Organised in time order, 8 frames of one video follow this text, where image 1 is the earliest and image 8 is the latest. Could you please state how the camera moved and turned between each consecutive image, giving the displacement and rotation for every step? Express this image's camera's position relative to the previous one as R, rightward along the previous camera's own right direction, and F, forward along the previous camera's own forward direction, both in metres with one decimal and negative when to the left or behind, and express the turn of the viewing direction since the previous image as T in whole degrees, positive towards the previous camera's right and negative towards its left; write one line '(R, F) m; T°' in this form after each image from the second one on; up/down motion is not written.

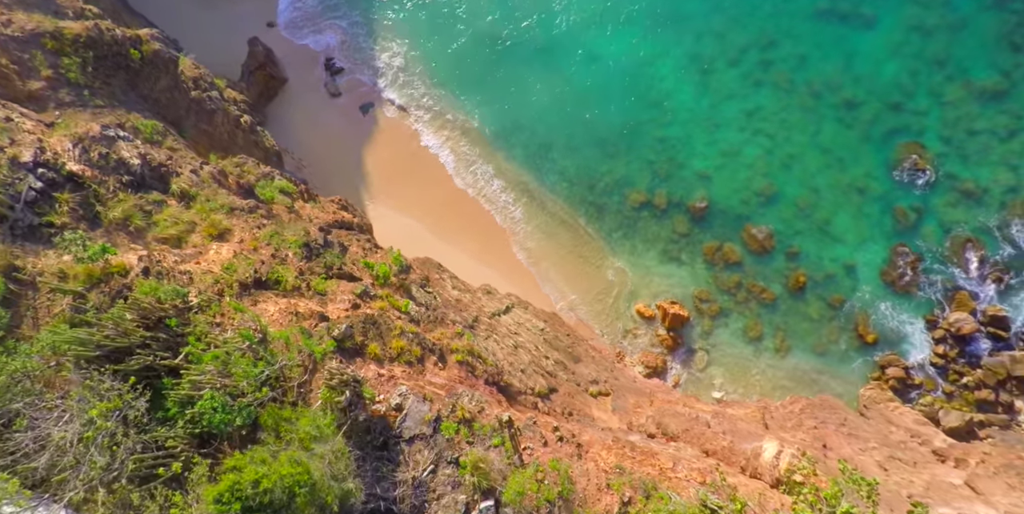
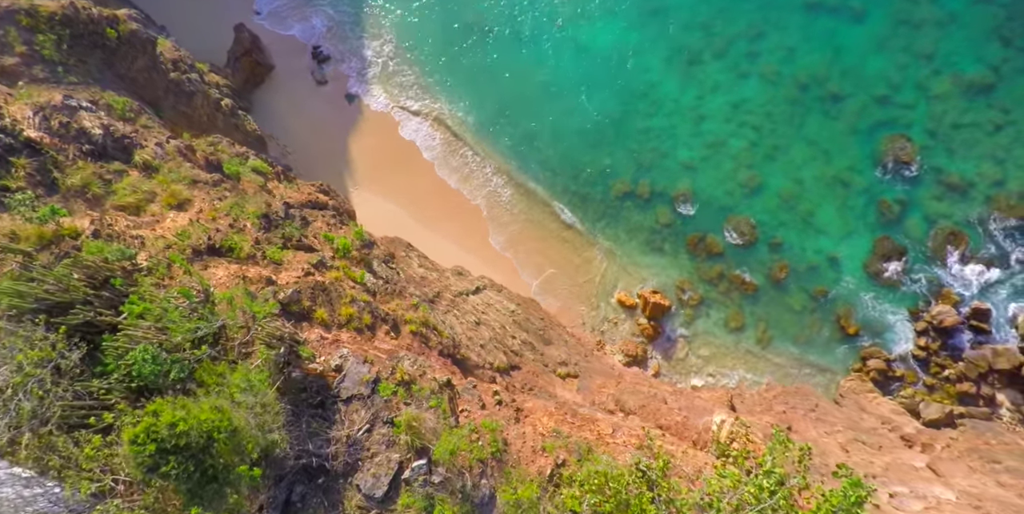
(+1.1, -0.1) m; -1°
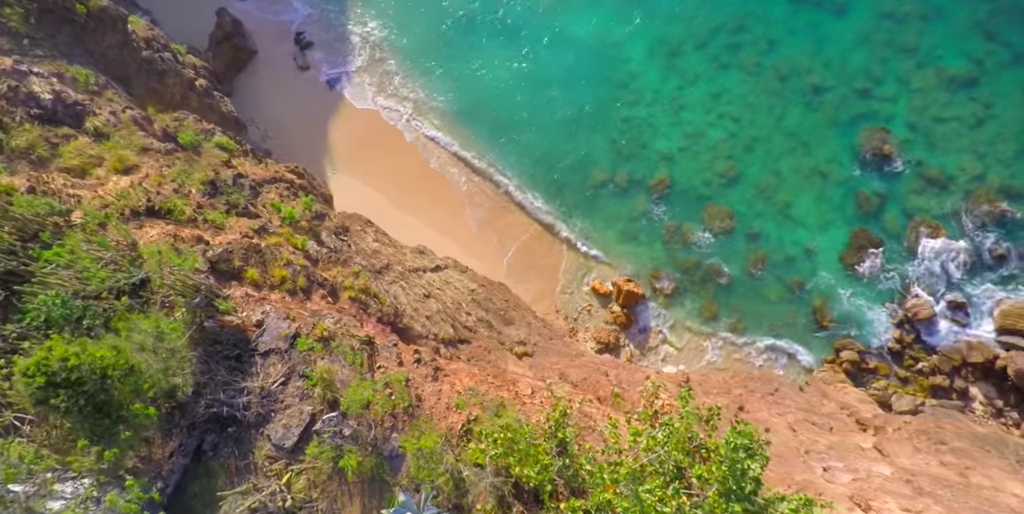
(+1.4, -0.1) m; -1°
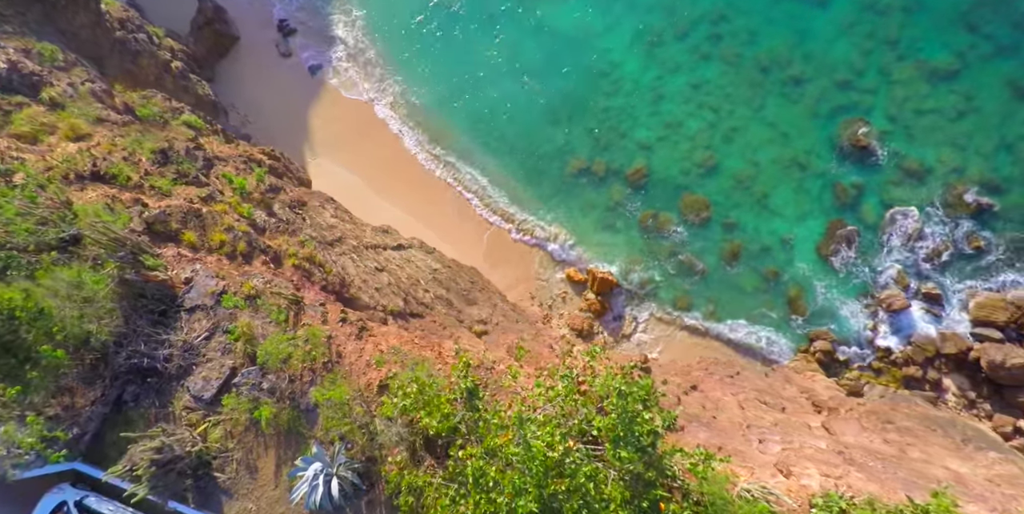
(+1.4, -0.2) m; -1°
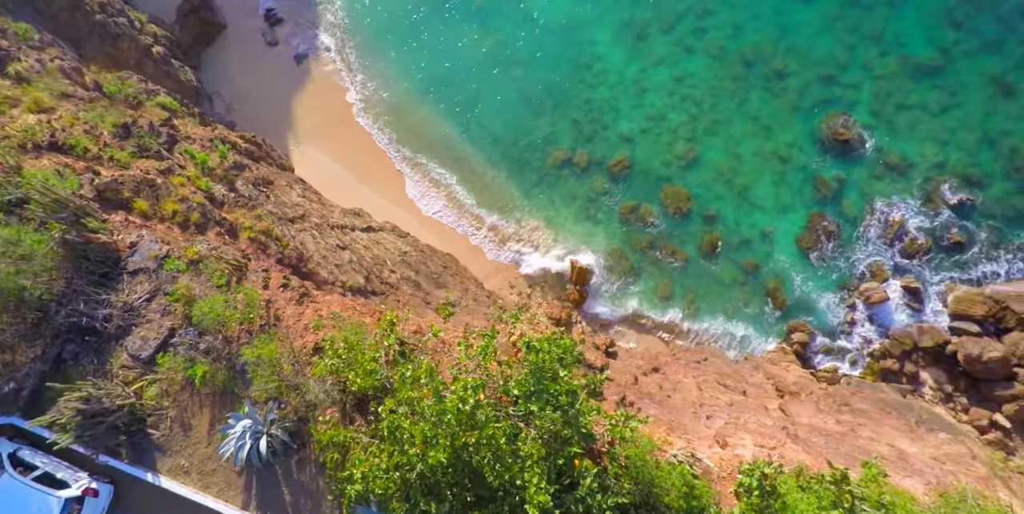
(+1.1, -0.1) m; 0°
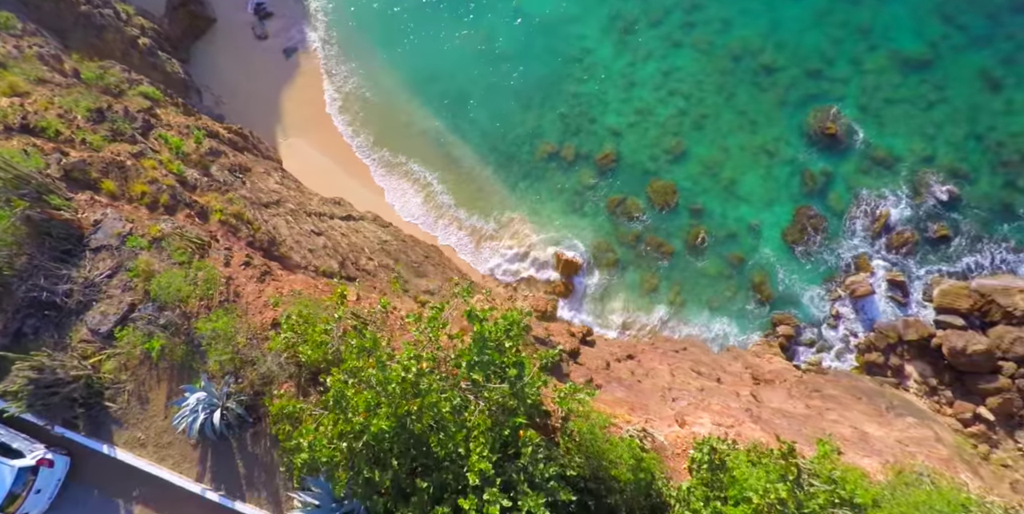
(+0.7, -0.1) m; 0°
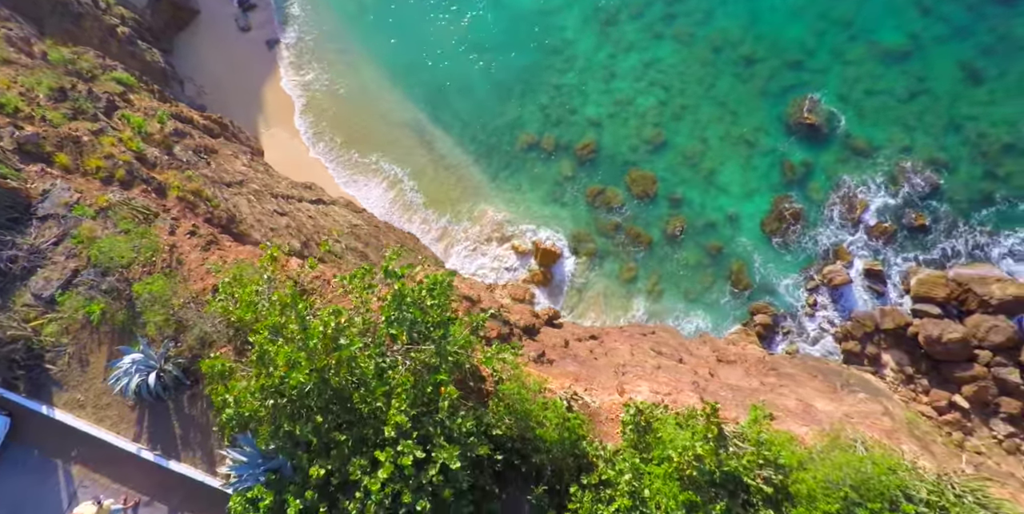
(+1.1, -0.2) m; 0°
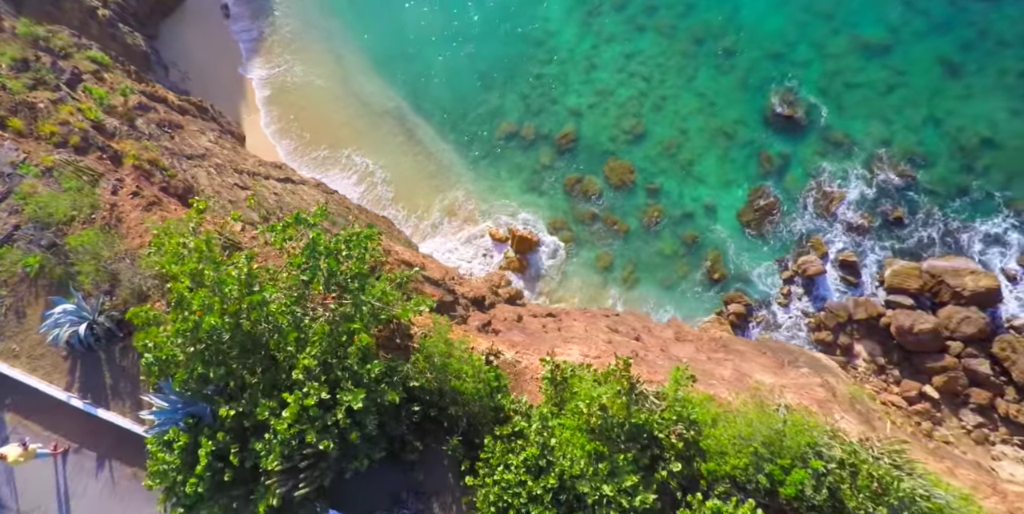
(+1.3, -0.2) m; 0°
